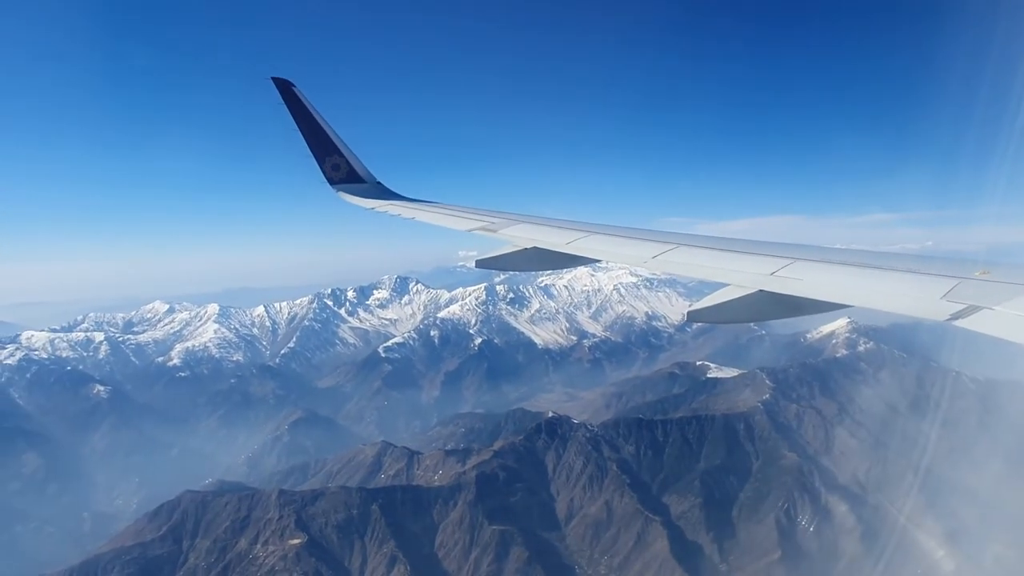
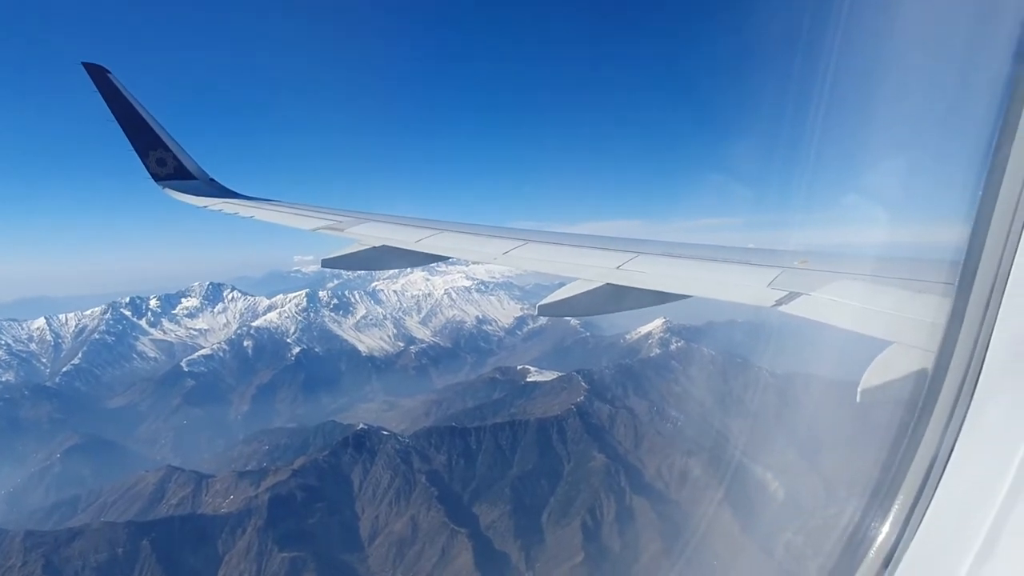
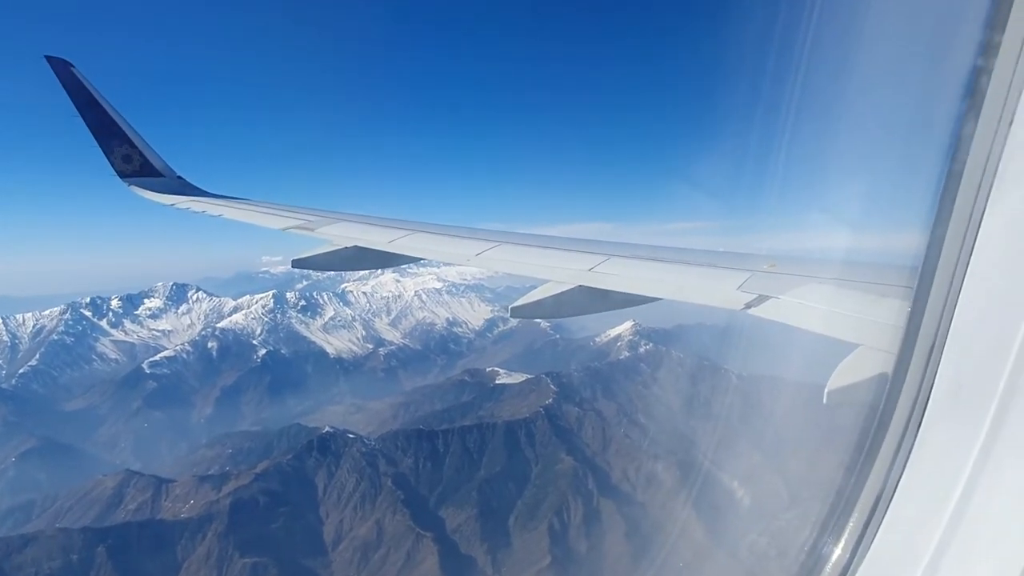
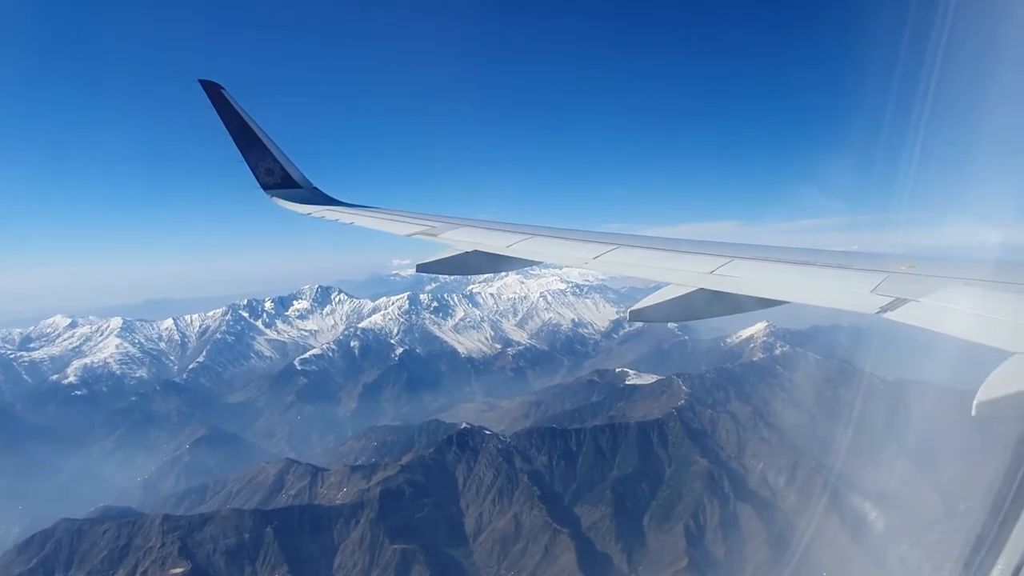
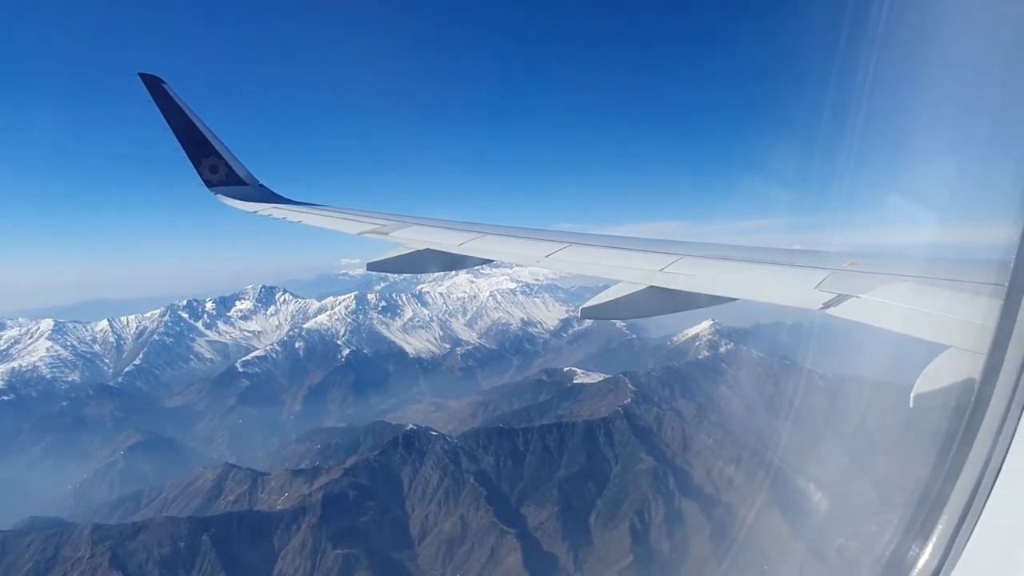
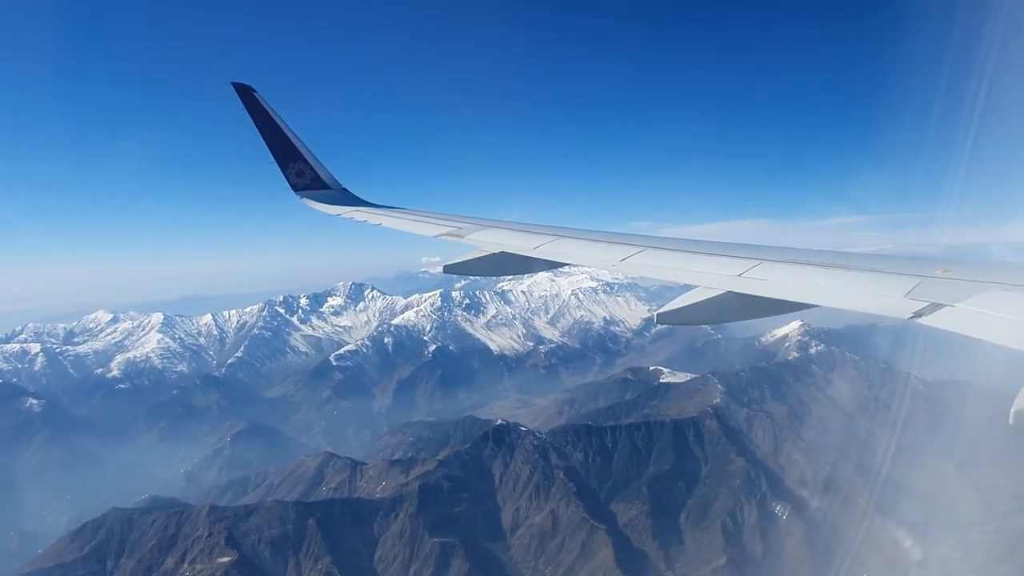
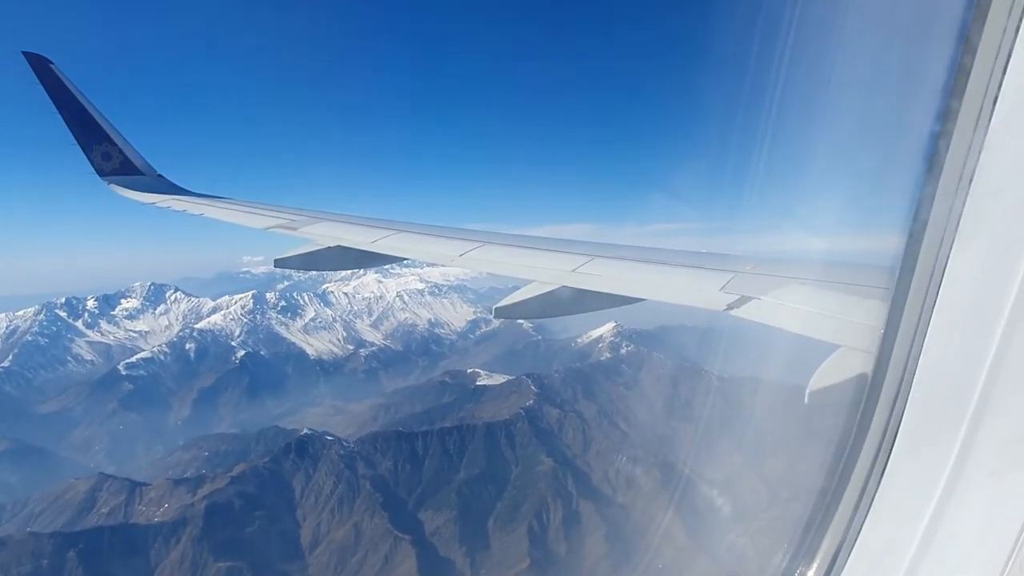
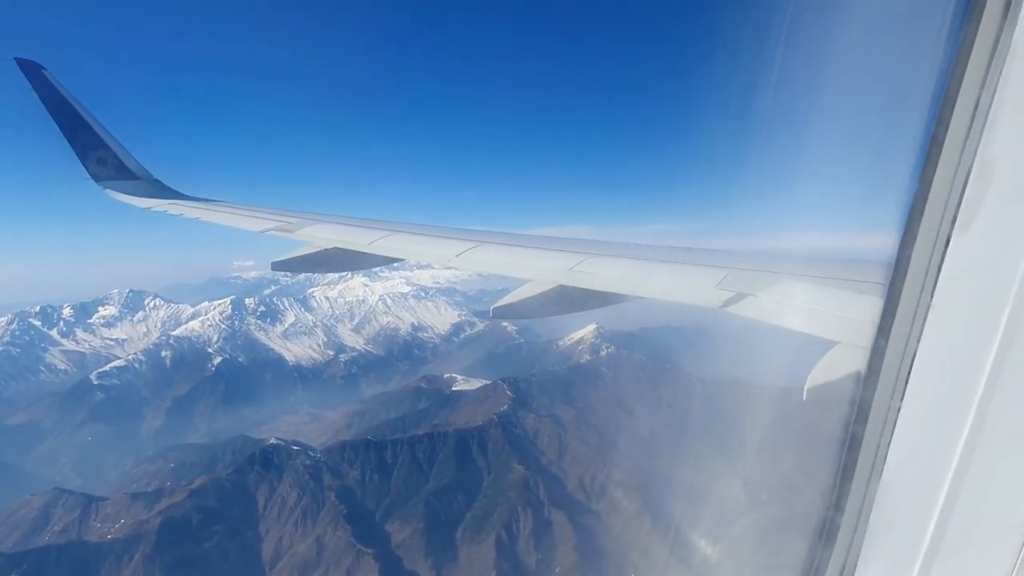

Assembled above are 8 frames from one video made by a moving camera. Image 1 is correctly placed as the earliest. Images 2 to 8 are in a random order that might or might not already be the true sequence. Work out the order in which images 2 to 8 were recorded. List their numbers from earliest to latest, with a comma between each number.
6, 4, 5, 2, 3, 7, 8
